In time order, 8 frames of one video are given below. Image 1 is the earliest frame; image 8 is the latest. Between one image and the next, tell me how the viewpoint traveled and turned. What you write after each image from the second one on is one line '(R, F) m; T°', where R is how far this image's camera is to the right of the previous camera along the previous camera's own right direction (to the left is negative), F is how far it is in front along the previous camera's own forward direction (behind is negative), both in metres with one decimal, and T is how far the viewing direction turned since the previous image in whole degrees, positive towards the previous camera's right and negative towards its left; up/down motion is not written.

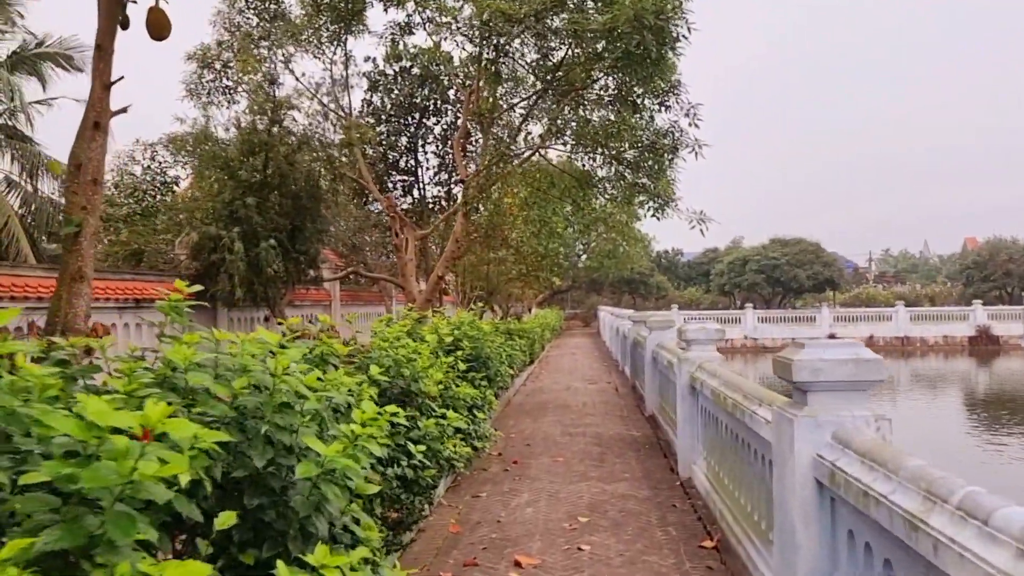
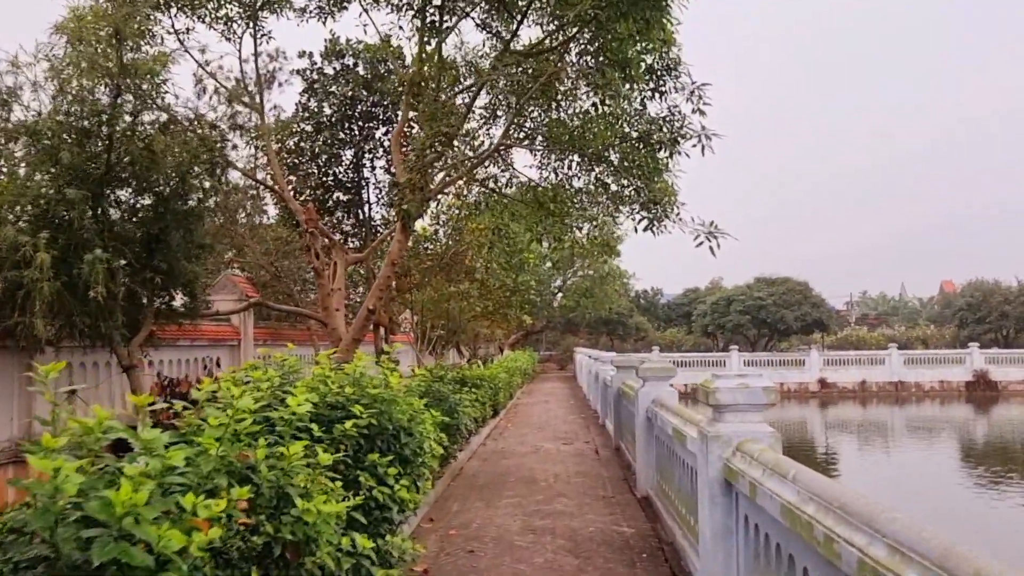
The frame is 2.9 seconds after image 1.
(+0.3, +2.4) m; +2°
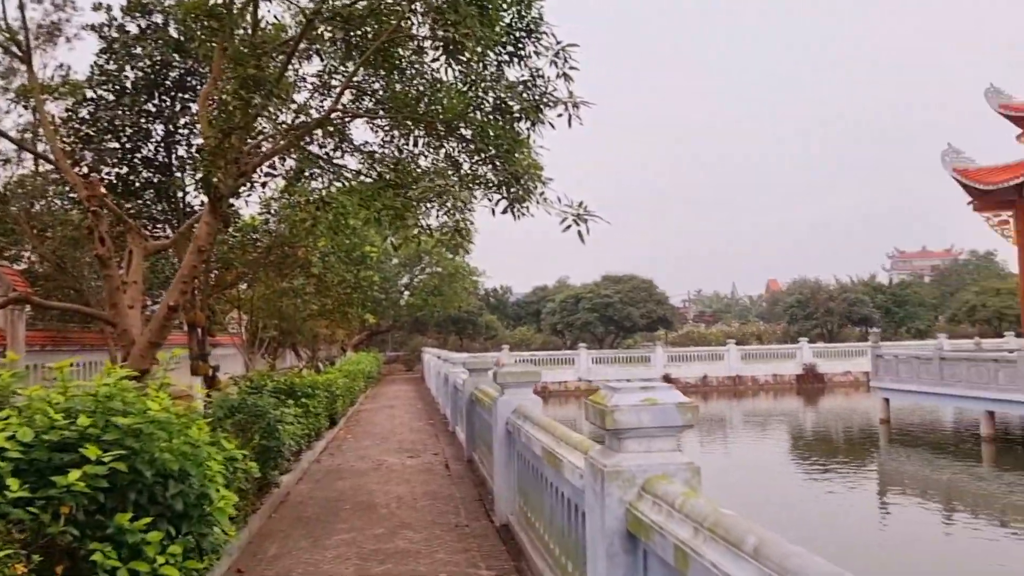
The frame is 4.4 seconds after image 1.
(+0.1, +1.2) m; +10°
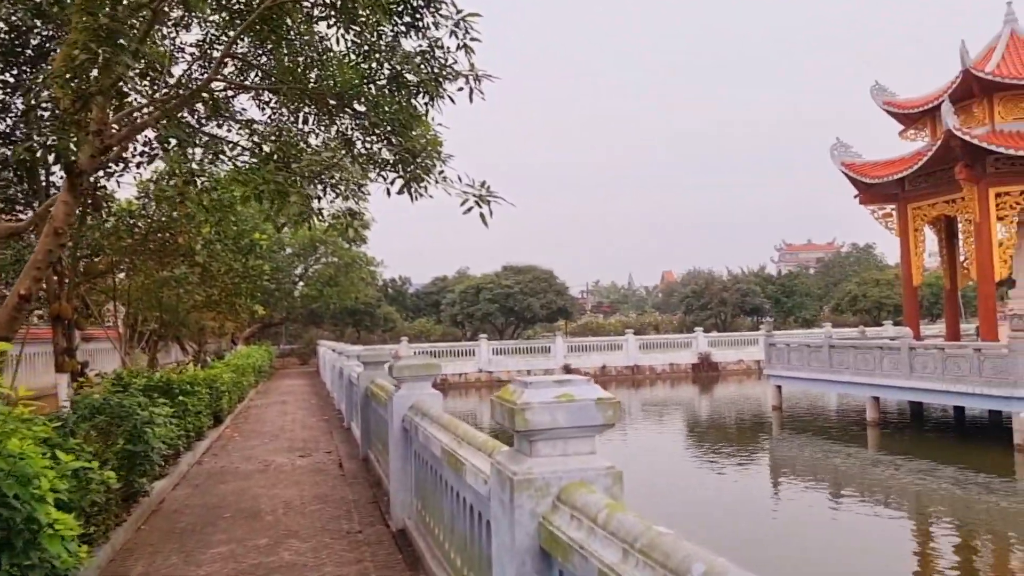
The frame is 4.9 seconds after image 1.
(0.0, +0.4) m; +7°
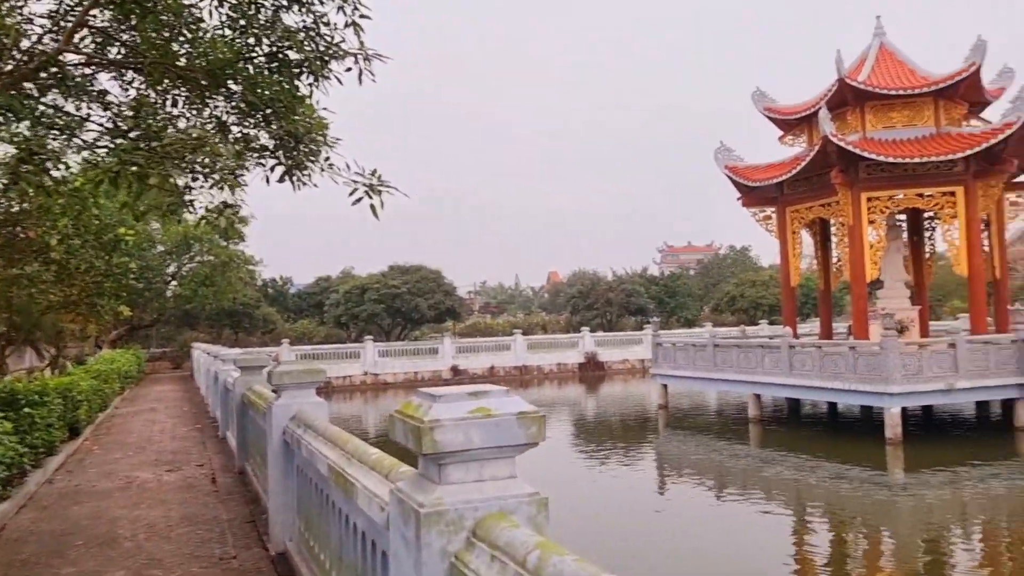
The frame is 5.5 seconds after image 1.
(0.0, +0.4) m; +8°
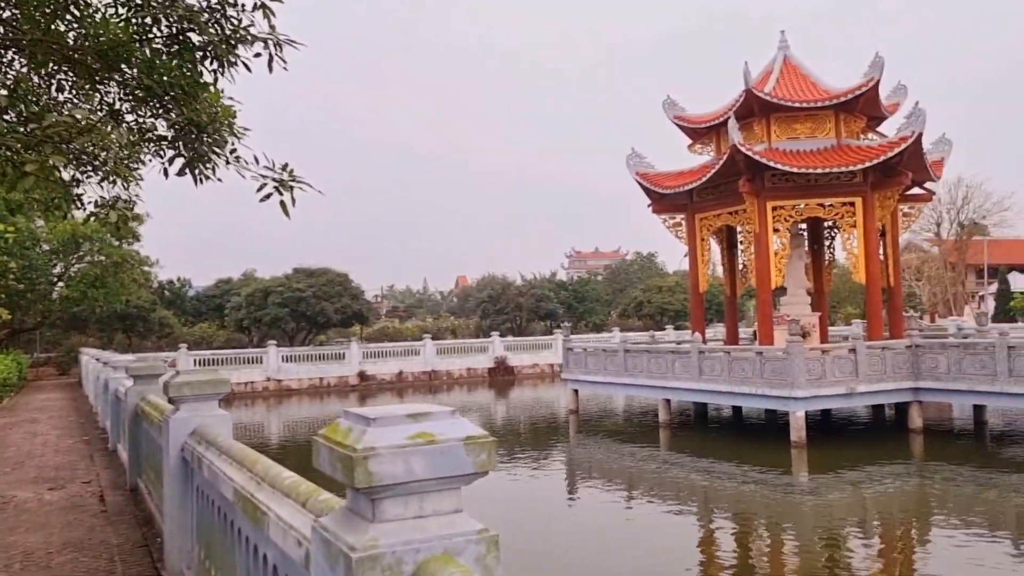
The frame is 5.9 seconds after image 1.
(-0.1, +0.3) m; +6°
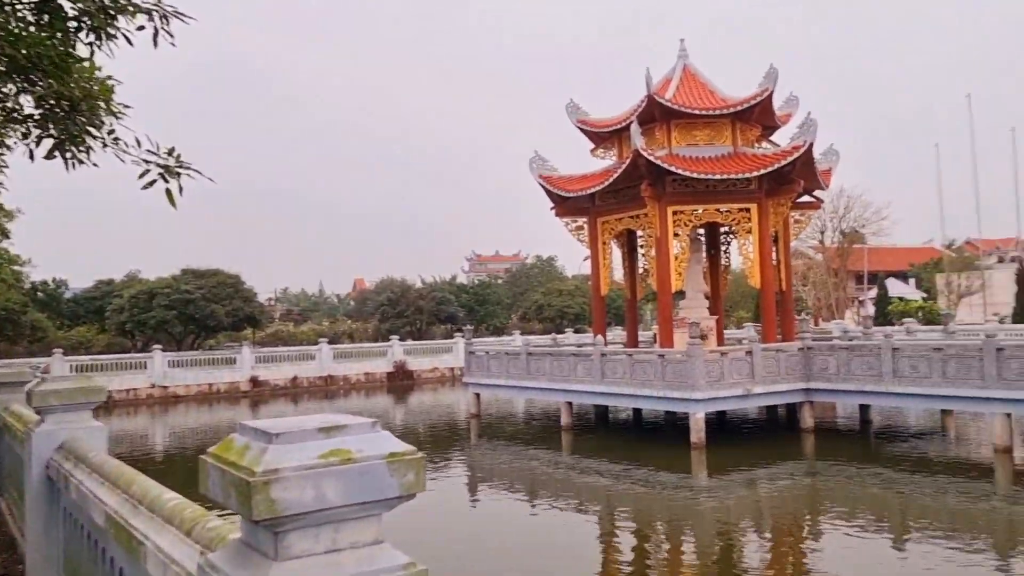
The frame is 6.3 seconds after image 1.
(-0.1, +0.3) m; +7°
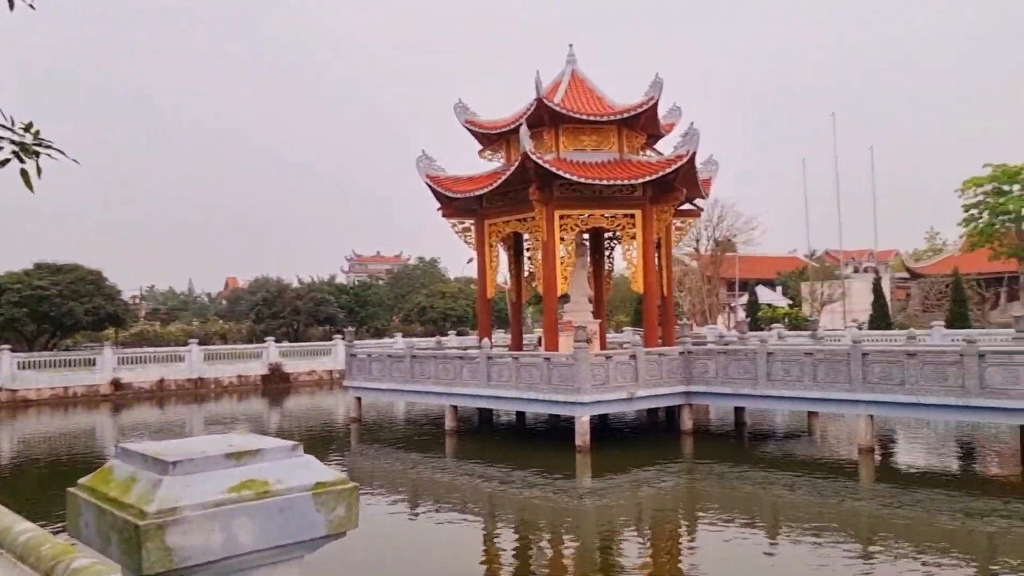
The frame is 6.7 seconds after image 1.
(-0.1, +0.2) m; +8°
